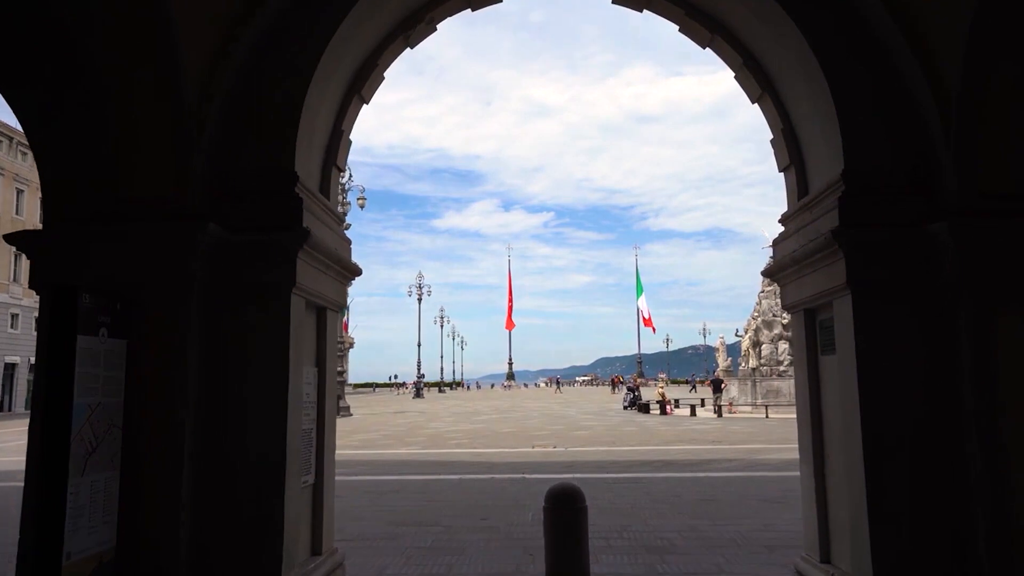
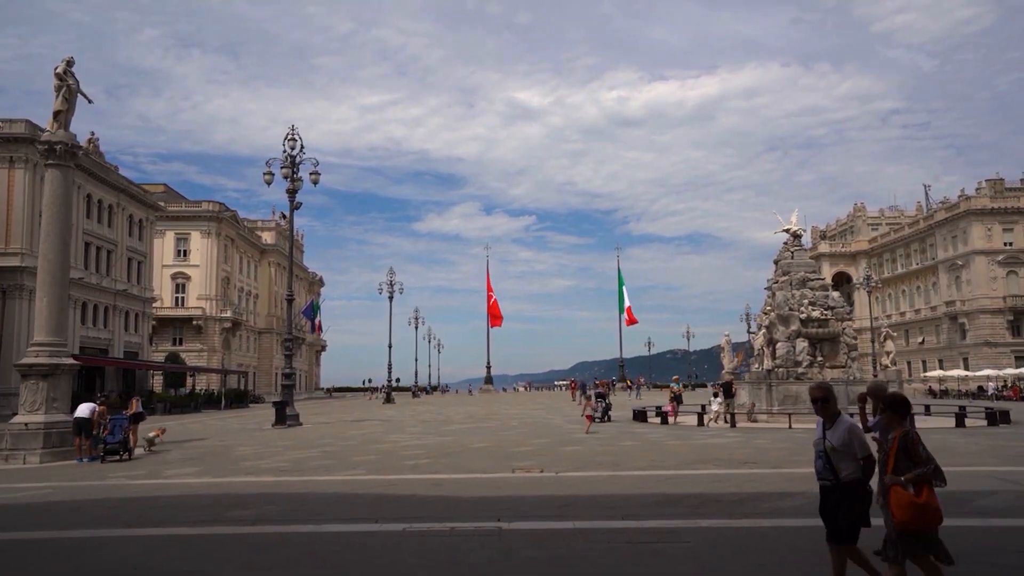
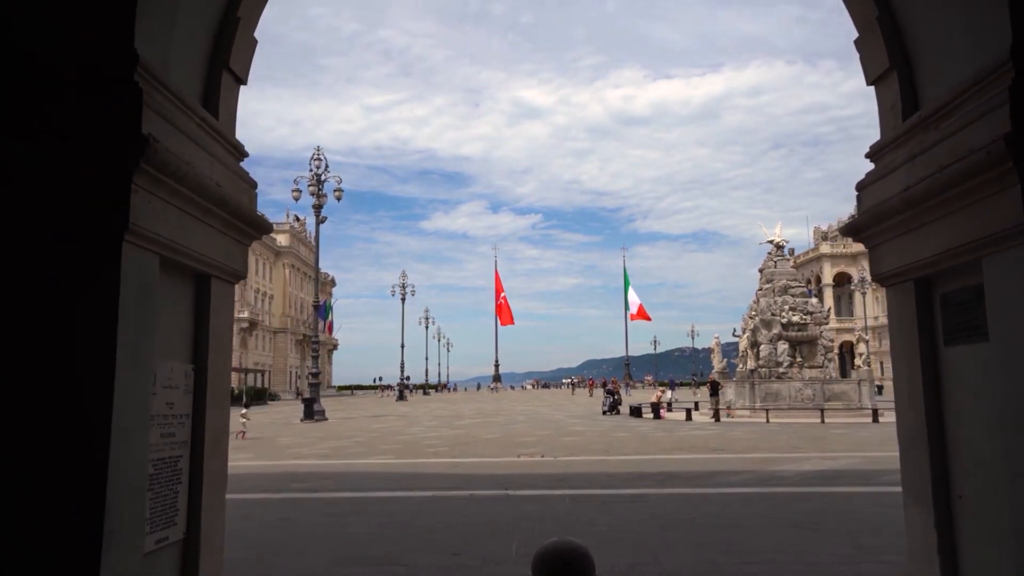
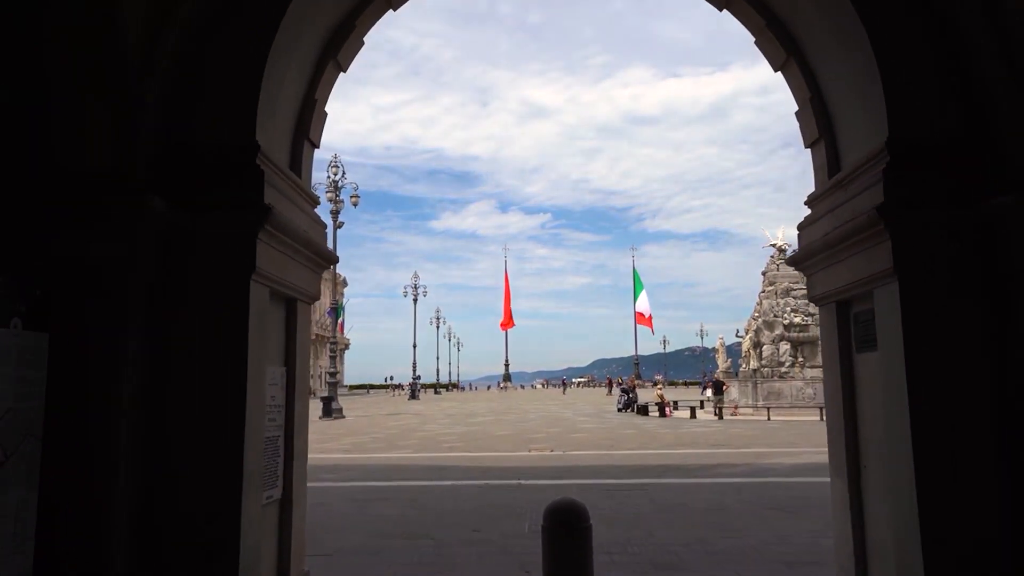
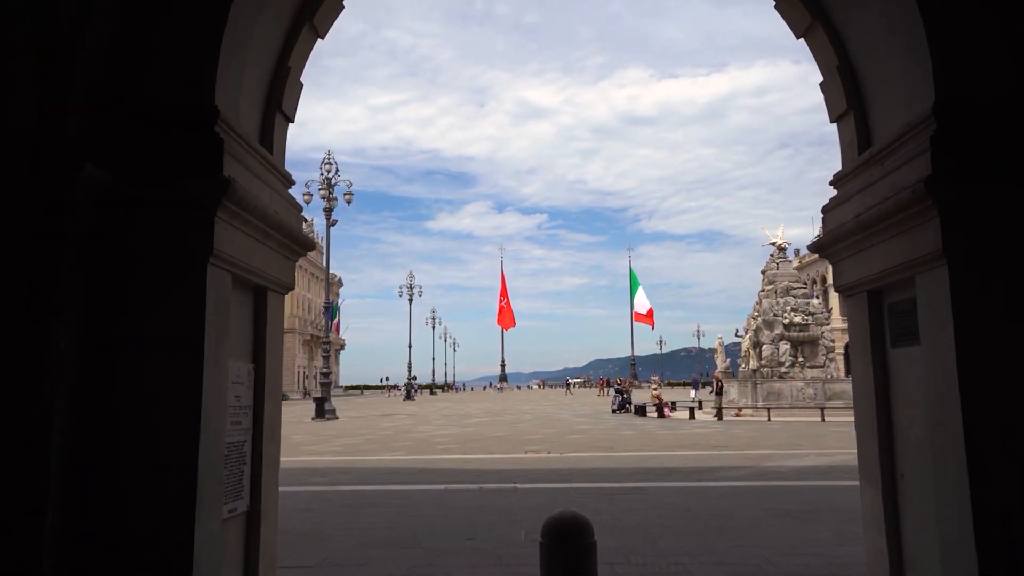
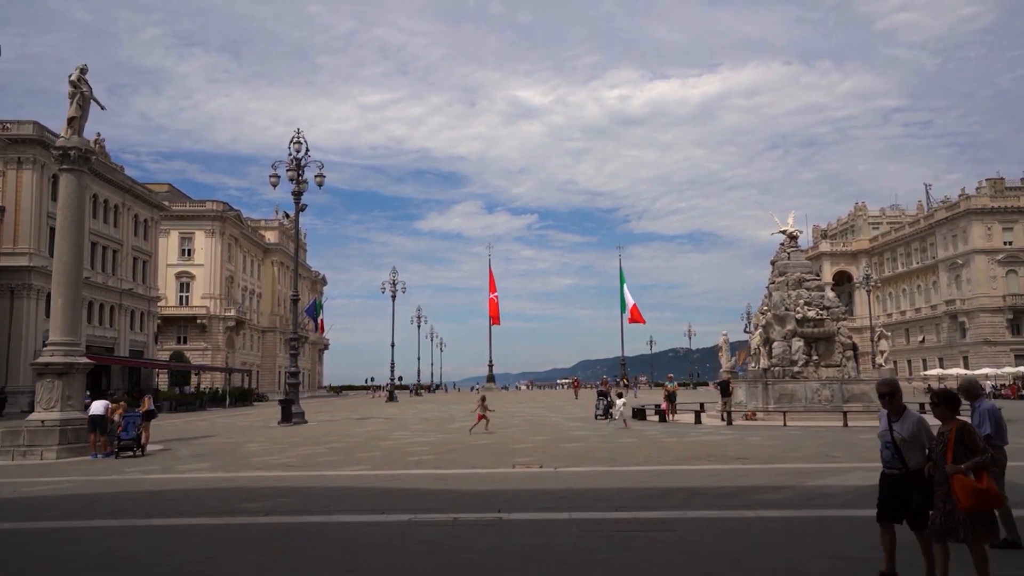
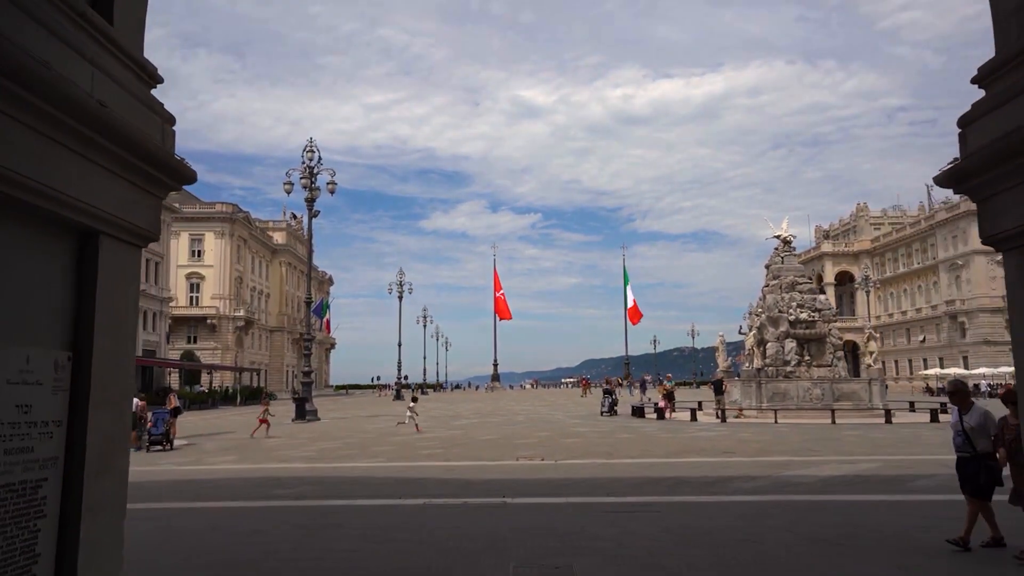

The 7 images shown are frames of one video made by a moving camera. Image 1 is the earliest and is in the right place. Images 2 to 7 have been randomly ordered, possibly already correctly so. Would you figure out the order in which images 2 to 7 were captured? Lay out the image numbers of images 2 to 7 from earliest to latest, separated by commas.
4, 5, 3, 7, 6, 2
